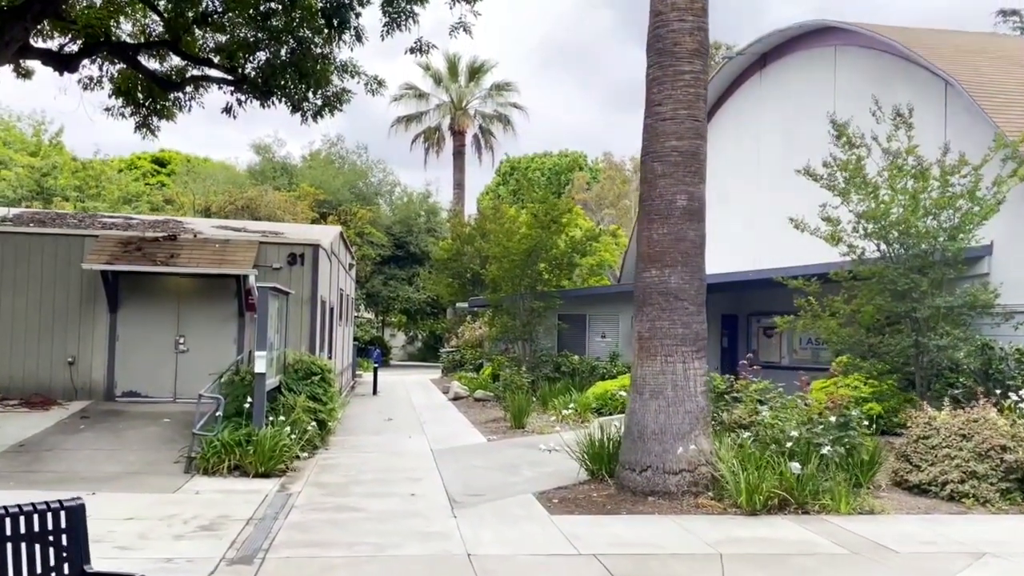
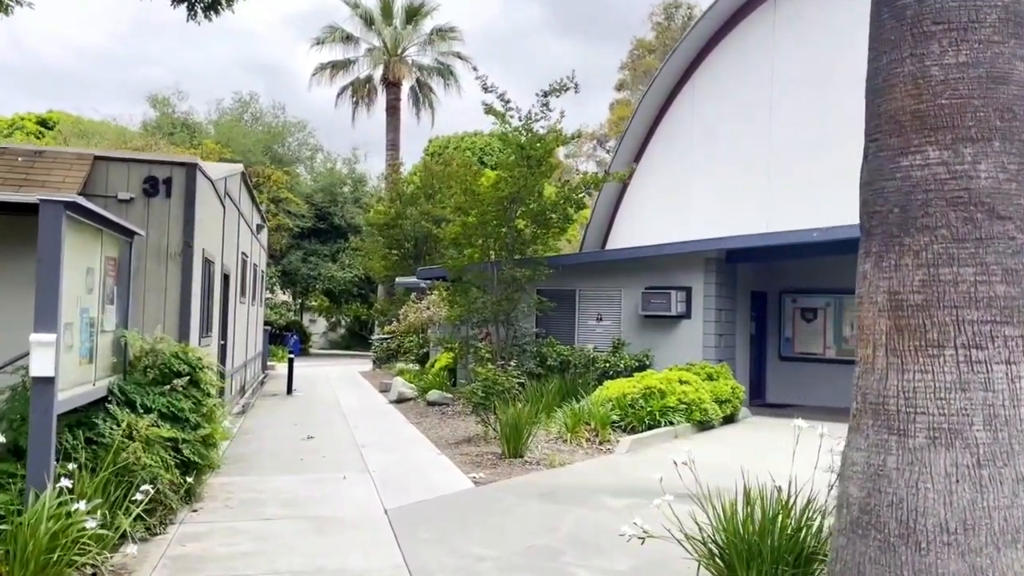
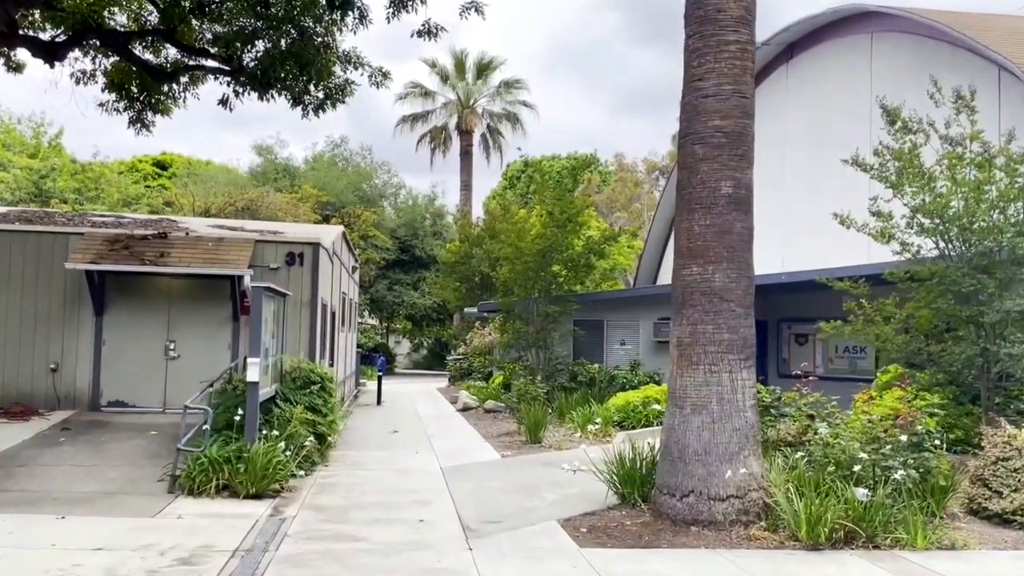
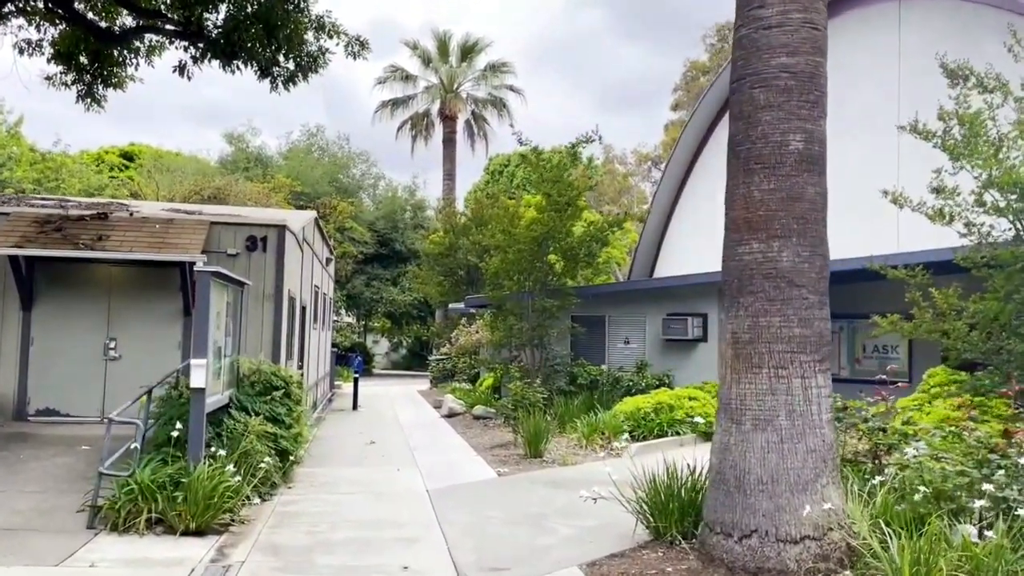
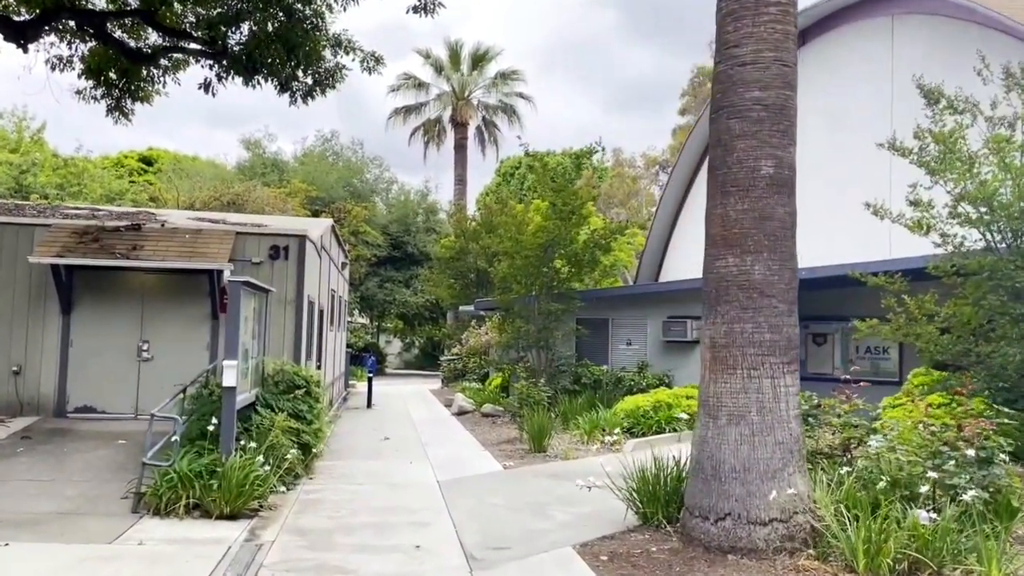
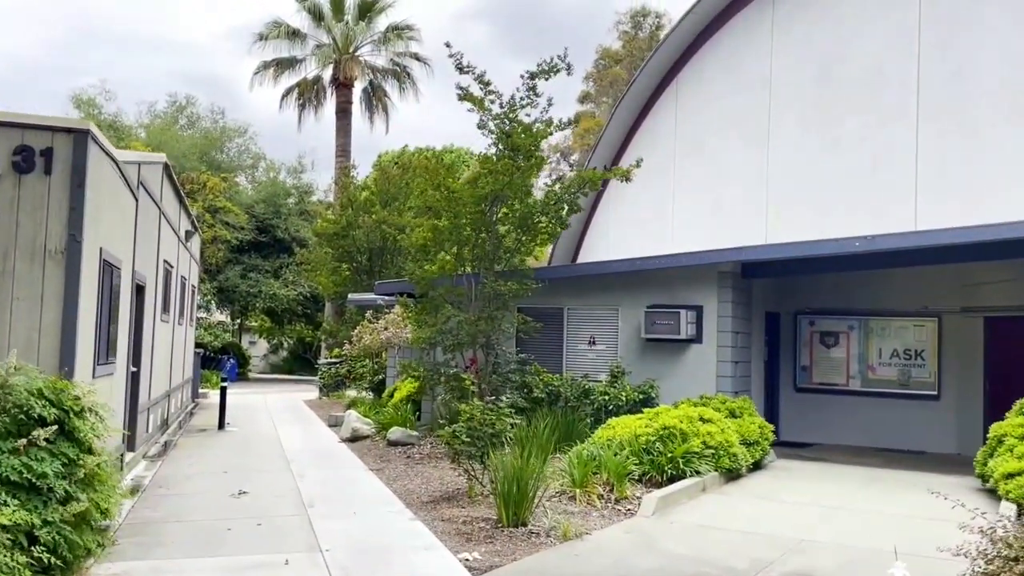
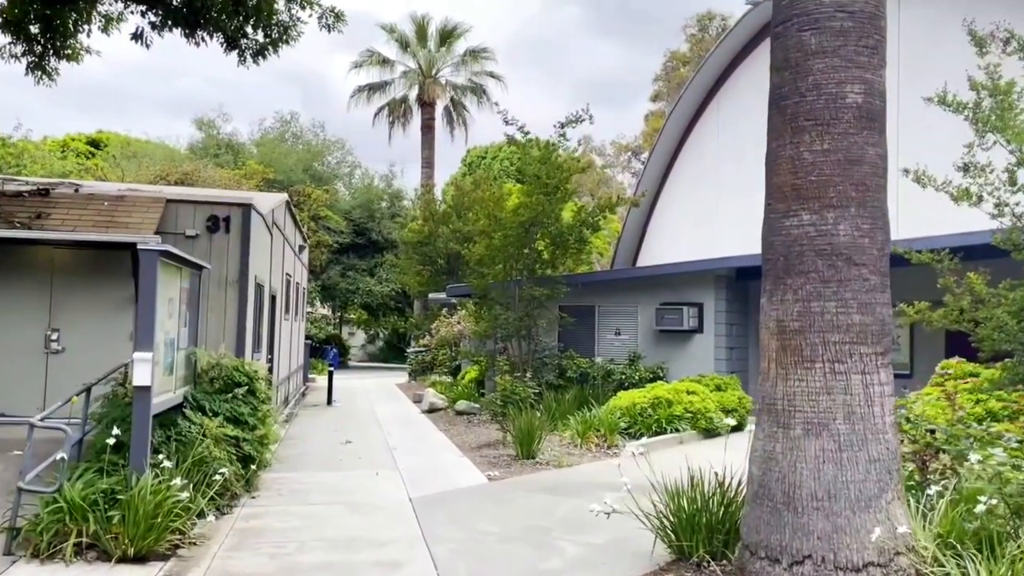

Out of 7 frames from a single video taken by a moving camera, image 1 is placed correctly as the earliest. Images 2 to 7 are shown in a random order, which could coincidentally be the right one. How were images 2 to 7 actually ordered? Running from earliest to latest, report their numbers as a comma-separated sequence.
3, 5, 4, 7, 2, 6
